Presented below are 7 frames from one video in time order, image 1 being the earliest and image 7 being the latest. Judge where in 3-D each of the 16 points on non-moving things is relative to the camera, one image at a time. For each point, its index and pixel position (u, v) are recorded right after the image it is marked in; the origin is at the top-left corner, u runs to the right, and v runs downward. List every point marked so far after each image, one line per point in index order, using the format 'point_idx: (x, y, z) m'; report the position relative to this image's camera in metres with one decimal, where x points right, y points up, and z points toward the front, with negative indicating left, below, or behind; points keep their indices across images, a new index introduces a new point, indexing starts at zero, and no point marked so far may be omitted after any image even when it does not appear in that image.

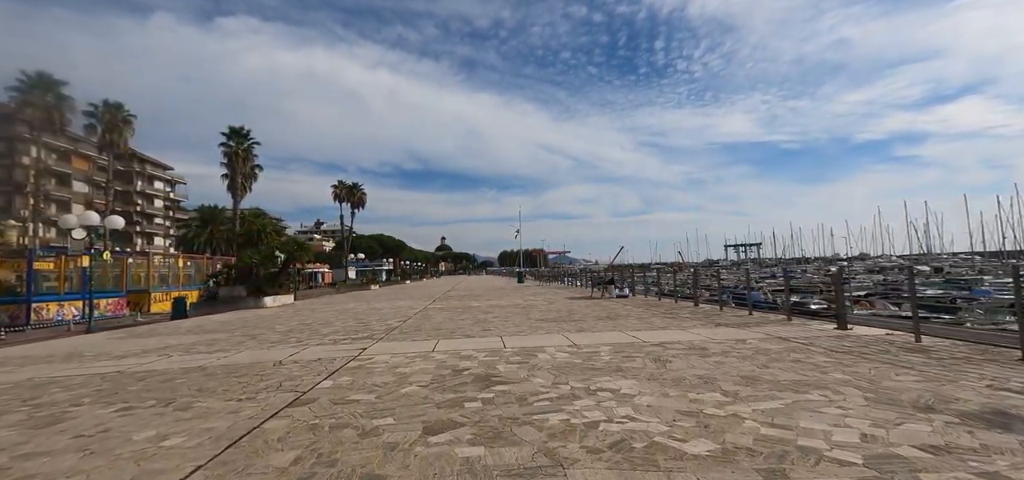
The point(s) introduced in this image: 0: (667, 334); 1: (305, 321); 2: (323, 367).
0: (+3.5, -2.1, +8.7) m
1: (-7.9, -3.1, +14.7) m
2: (-3.4, -2.3, +6.9) m
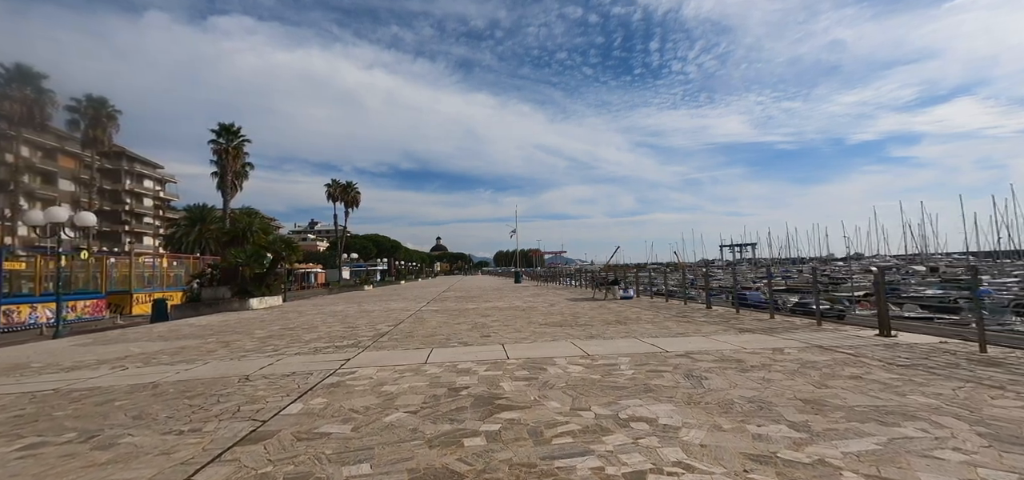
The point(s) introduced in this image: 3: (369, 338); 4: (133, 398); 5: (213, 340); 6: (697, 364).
0: (+3.6, -2.1, +7.7) m
1: (-7.9, -3.0, +13.6) m
2: (-3.3, -2.2, +5.8) m
3: (-3.7, -2.5, +9.9) m
4: (-5.4, -2.2, +5.5) m
5: (-8.5, -2.8, +10.9) m
6: (+2.9, -1.9, +6.0) m
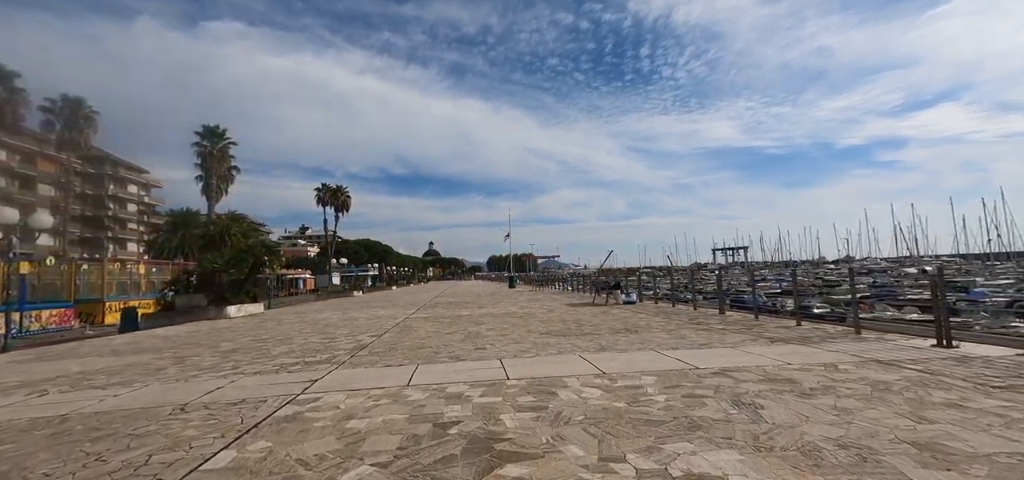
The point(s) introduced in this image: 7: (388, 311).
0: (+3.5, -2.0, +6.6) m
1: (-8.0, -3.1, +12.3) m
2: (-3.3, -2.1, +4.6) m
3: (-3.7, -2.5, +8.6) m
4: (-5.4, -2.2, +4.2) m
5: (-8.6, -2.9, +9.6) m
6: (+2.9, -1.8, +4.9) m
7: (-6.4, -3.7, +19.8) m
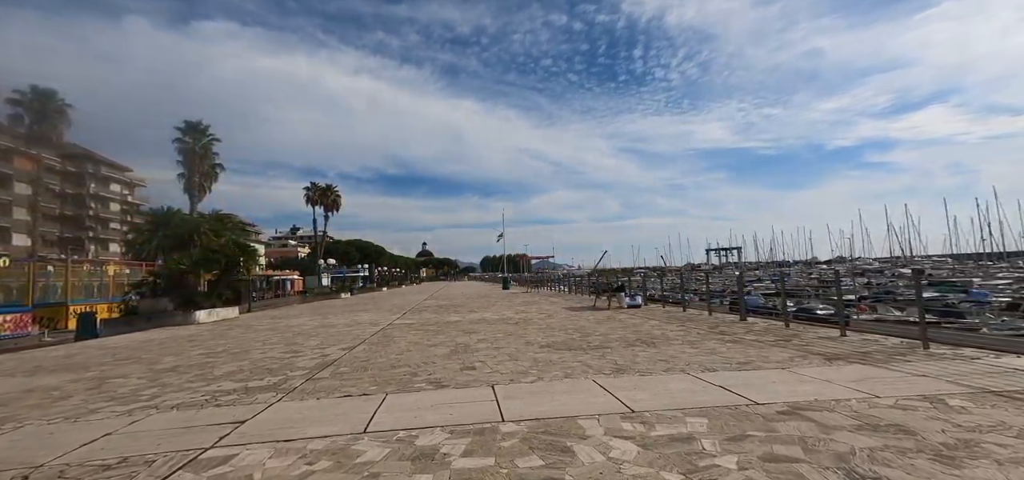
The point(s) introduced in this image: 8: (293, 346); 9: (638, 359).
0: (+3.5, -1.9, +5.1) m
1: (-8.1, -3.0, +10.6) m
2: (-3.3, -2.0, +3.0) m
3: (-3.8, -2.4, +7.0) m
4: (-5.4, -2.1, +2.6) m
5: (-8.7, -2.8, +7.9) m
6: (+2.9, -1.8, +3.4) m
7: (-6.6, -3.6, +18.2) m
8: (-5.8, -2.8, +10.2) m
9: (+2.3, -2.1, +6.9) m
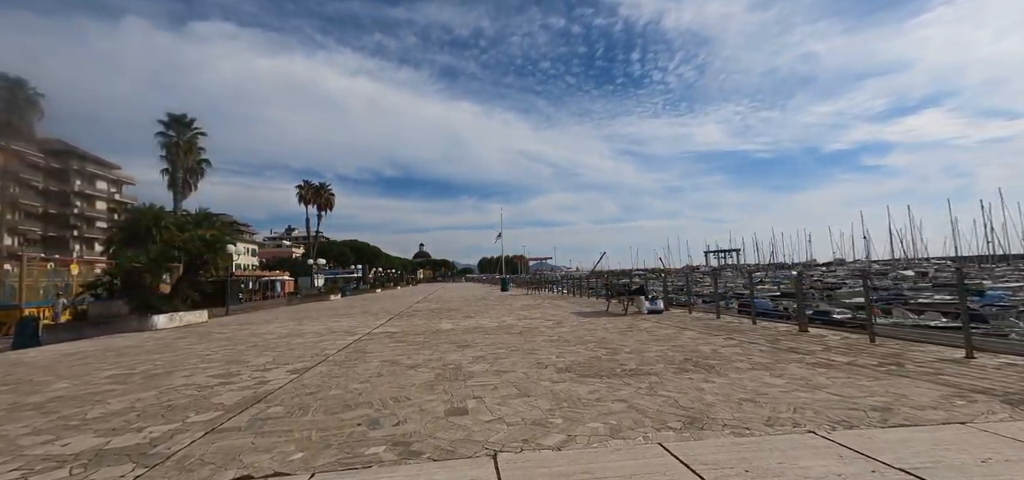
0: (+3.6, -1.7, +2.9) m
1: (-8.0, -2.7, +8.3) m
2: (-3.1, -1.8, +0.7) m
3: (-3.7, -2.2, +4.7) m
4: (-5.2, -1.8, +0.3) m
5: (-8.5, -2.5, +5.6) m
6: (+3.0, -1.5, +1.1) m
7: (-6.6, -3.4, +15.8) m
8: (-5.7, -2.6, +7.9) m
9: (+2.4, -1.9, +4.7) m
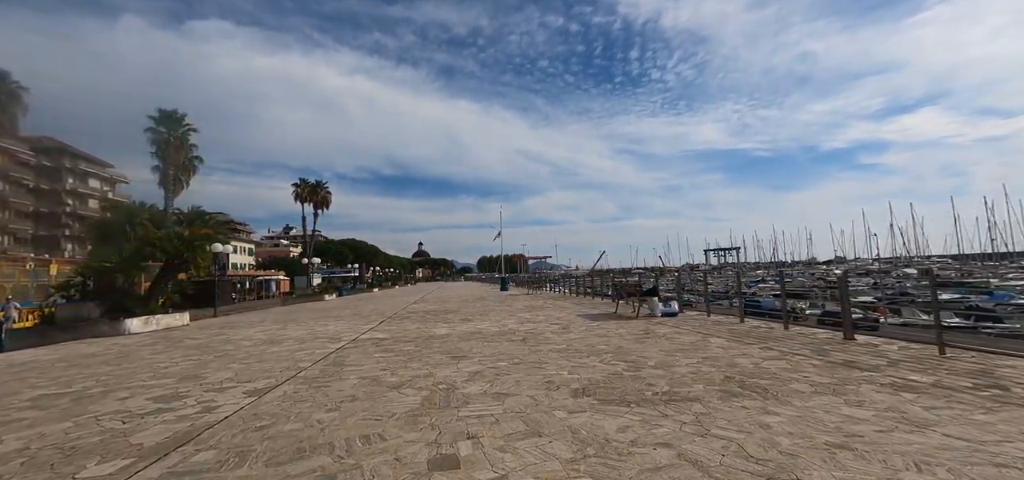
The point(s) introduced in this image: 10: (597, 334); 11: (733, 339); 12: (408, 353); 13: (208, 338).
0: (+3.7, -1.6, +1.7) m
1: (-8.0, -2.7, +7.0) m
2: (-3.1, -1.7, -0.5) m
3: (-3.6, -2.1, +3.5) m
4: (-5.1, -1.8, -1.0) m
5: (-8.5, -2.4, +4.4) m
6: (+3.1, -1.4, -0.1) m
7: (-6.5, -3.3, +14.6) m
8: (-5.6, -2.5, +6.7) m
9: (+2.5, -1.8, +3.5) m
10: (+2.2, -2.4, +10.1) m
11: (+5.1, -2.2, +8.9) m
12: (-2.3, -2.5, +8.7) m
13: (-10.5, -3.3, +13.4) m
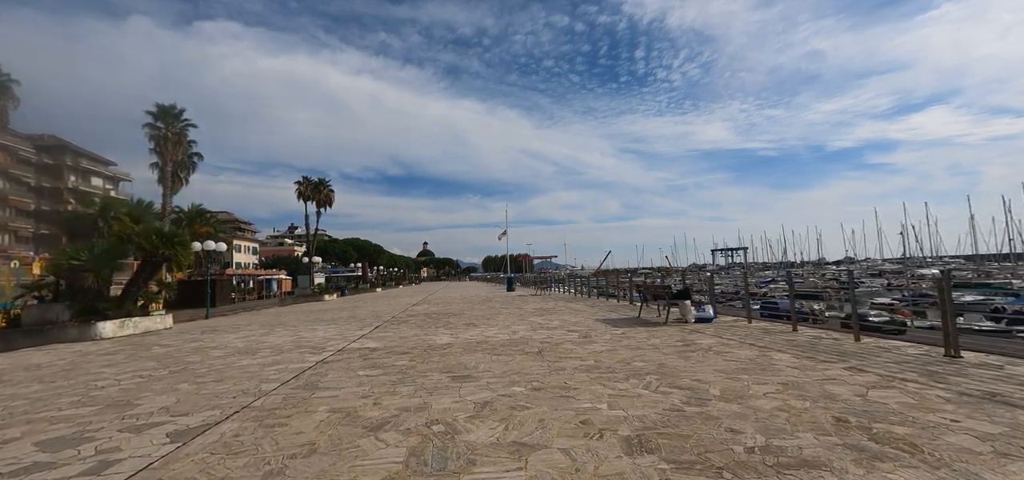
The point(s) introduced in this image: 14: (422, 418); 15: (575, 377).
0: (+3.9, -1.4, 0.0) m
1: (-7.7, -2.5, +5.5) m
2: (-2.9, -1.5, -2.1) m
3: (-3.4, -1.9, +1.9) m
4: (-5.0, -1.6, -2.5) m
5: (-8.2, -2.3, +2.8) m
6: (+3.3, -1.3, -1.7) m
7: (-6.2, -3.1, +13.1) m
8: (-5.4, -2.3, +5.1) m
9: (+2.7, -1.7, +1.8) m
10: (+2.5, -2.3, +8.5) m
11: (+5.4, -2.1, +7.2) m
12: (-2.1, -2.4, +7.1) m
13: (-10.2, -3.2, +11.9) m
14: (-1.1, -2.1, +4.7) m
15: (+1.0, -2.2, +6.1) m
